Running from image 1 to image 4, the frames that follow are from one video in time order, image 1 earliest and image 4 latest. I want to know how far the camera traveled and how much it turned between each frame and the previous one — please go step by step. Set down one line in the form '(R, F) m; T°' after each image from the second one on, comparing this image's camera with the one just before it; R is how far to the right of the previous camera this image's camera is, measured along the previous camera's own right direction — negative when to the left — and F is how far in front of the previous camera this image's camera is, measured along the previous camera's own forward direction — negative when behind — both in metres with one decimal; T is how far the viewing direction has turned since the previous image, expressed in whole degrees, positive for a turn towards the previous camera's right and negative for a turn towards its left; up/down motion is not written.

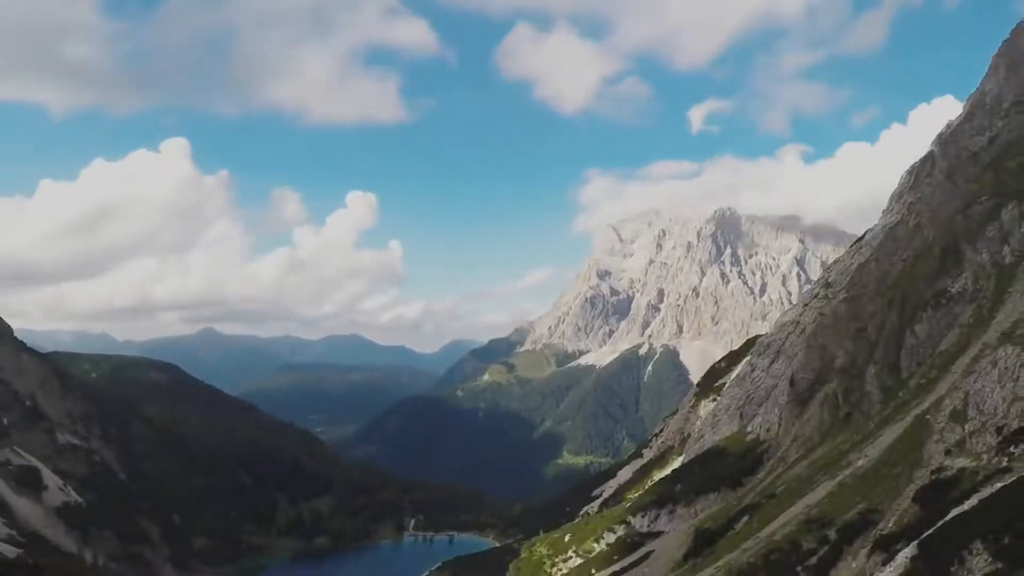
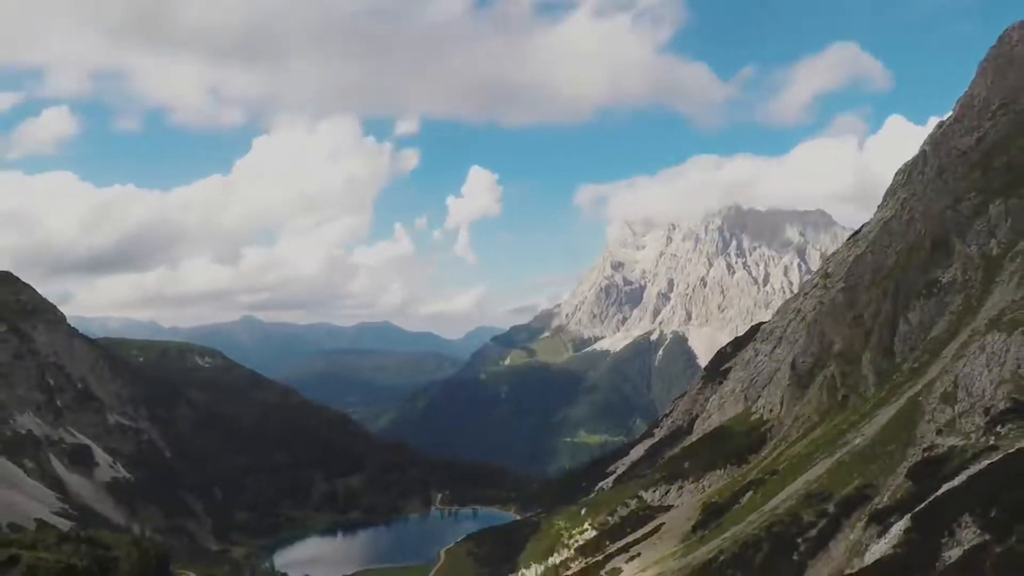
(-0.5, -12.2) m; -1°
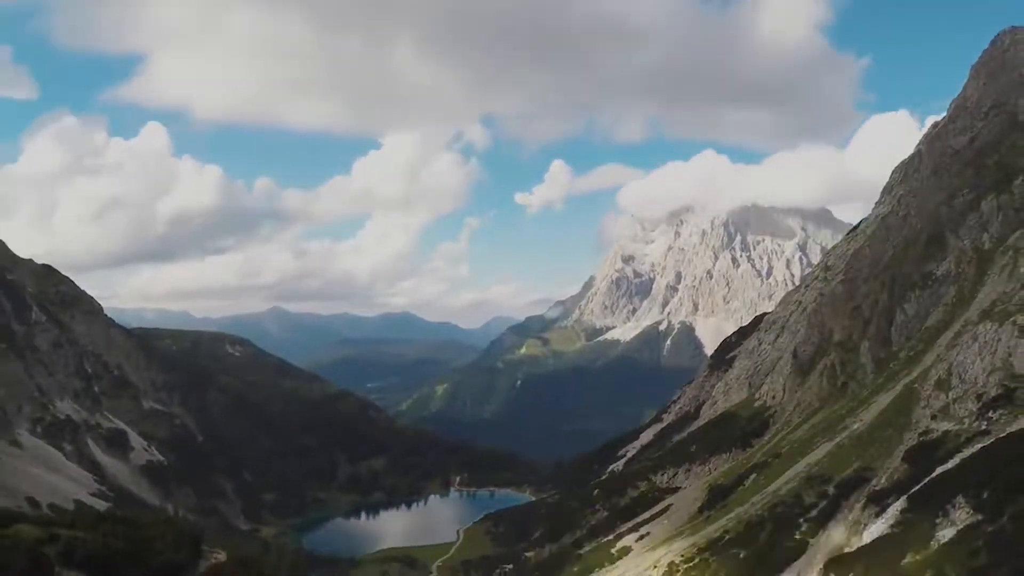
(-0.5, -9.5) m; -1°
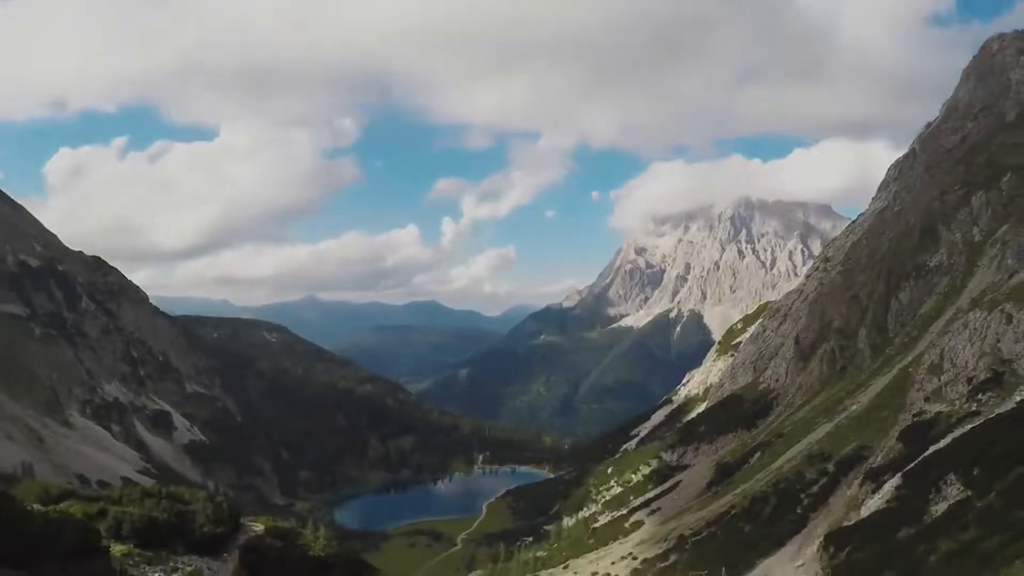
(-0.4, -13.2) m; -1°
